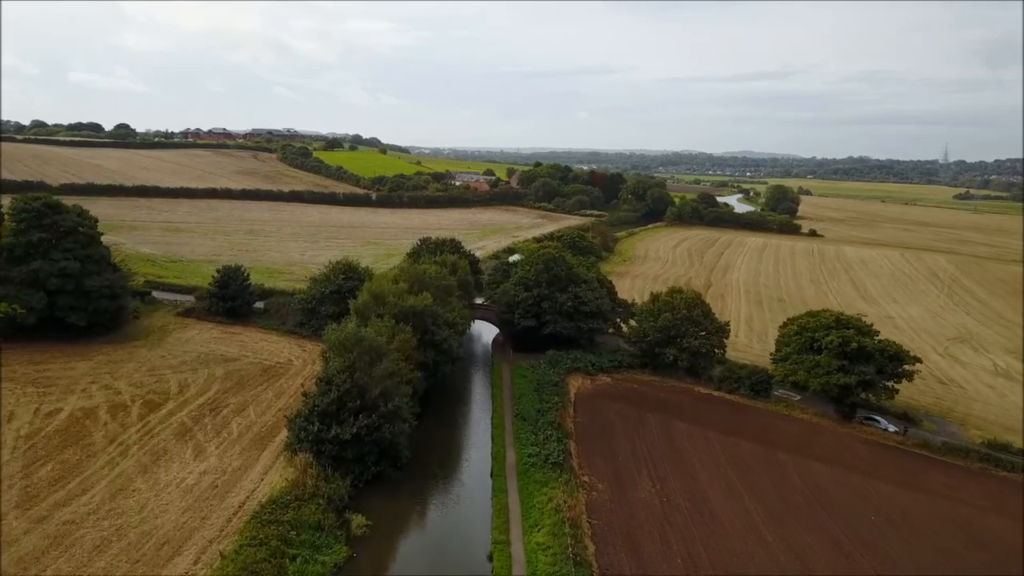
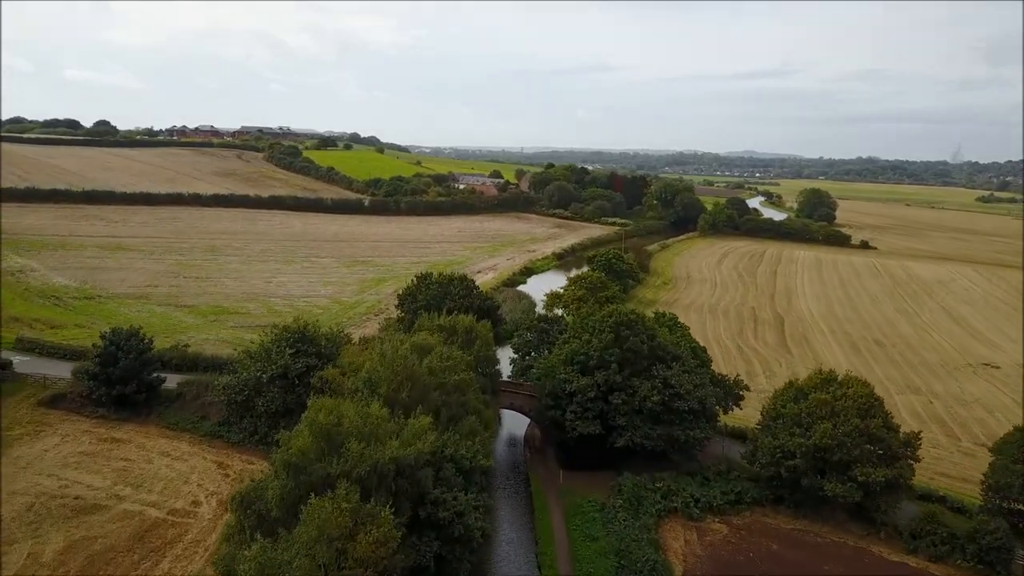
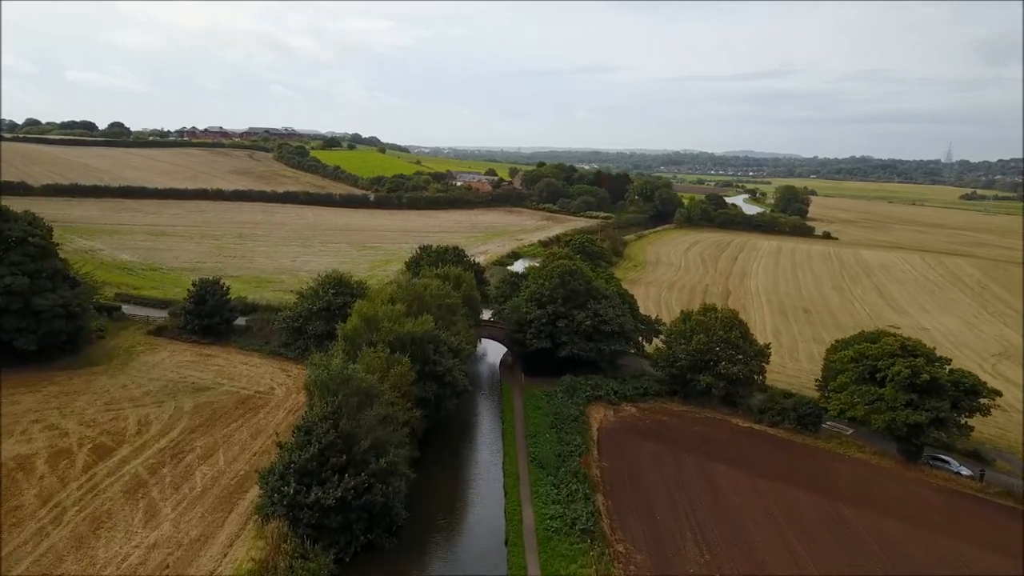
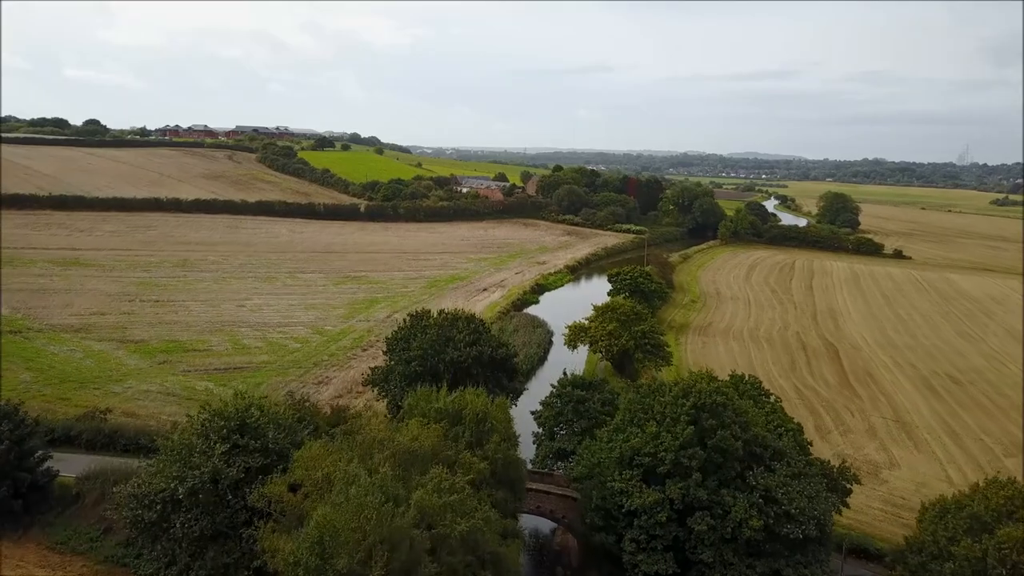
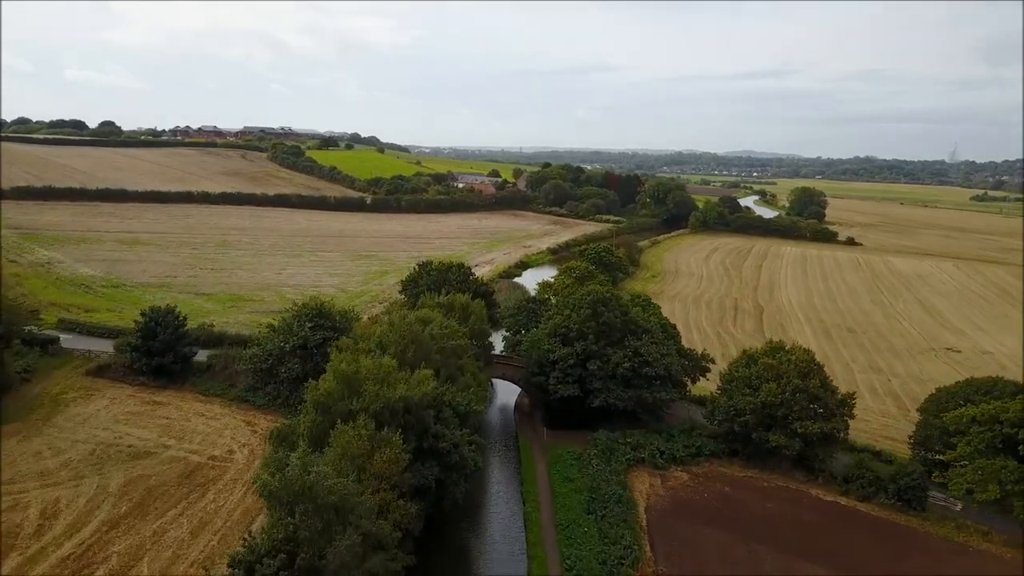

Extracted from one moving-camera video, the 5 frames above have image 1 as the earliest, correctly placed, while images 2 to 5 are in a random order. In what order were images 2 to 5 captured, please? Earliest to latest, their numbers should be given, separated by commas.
3, 5, 2, 4
